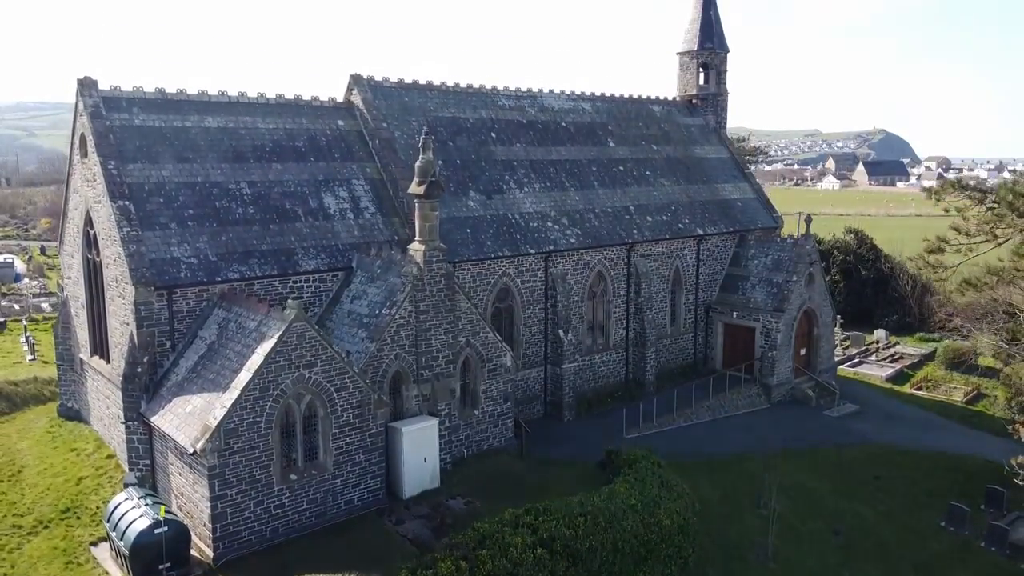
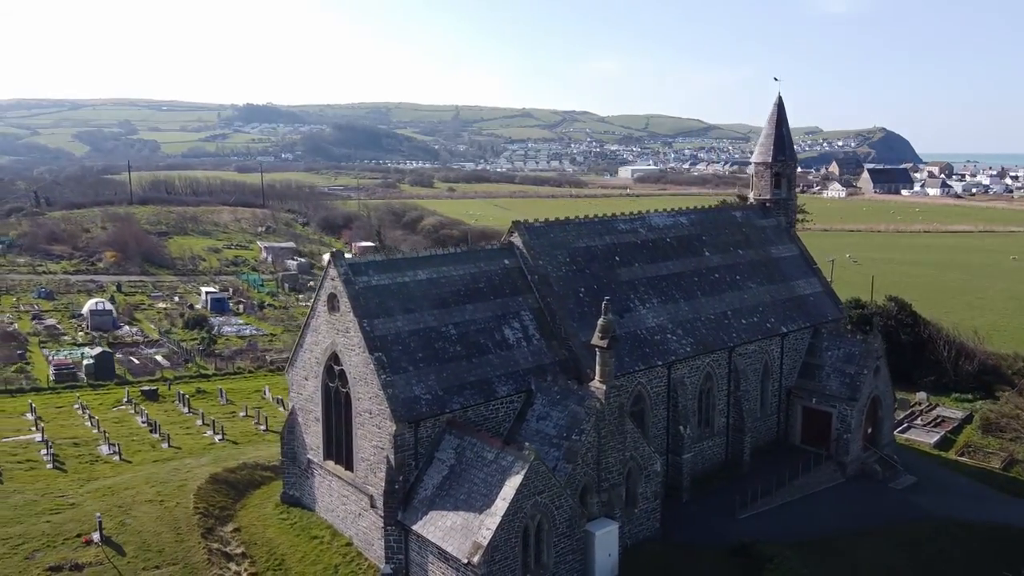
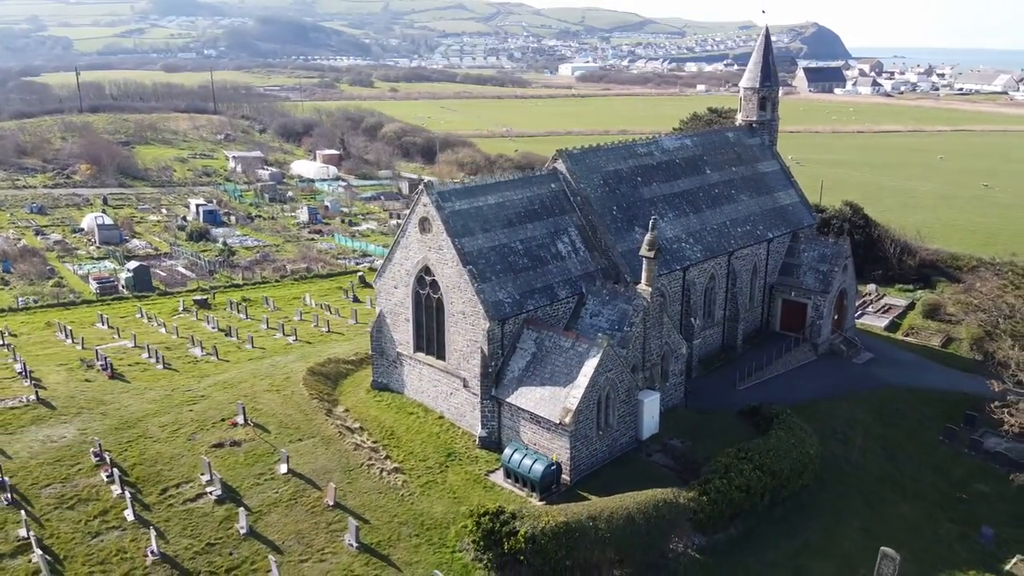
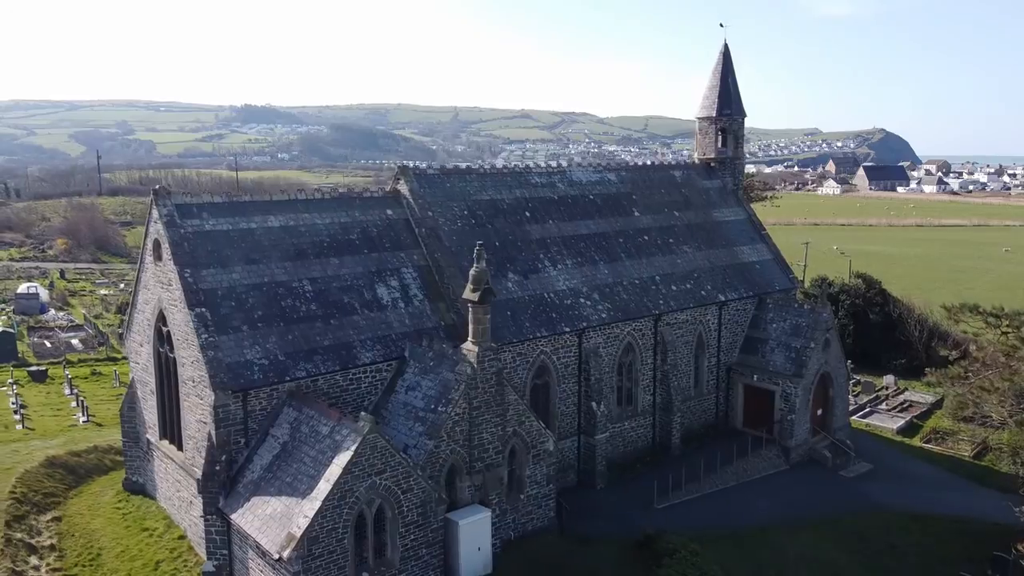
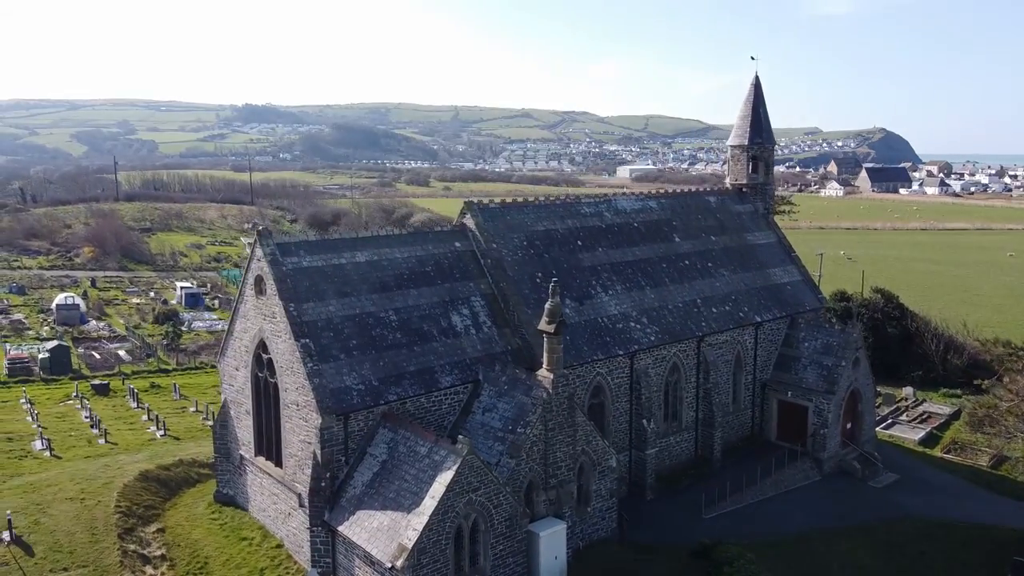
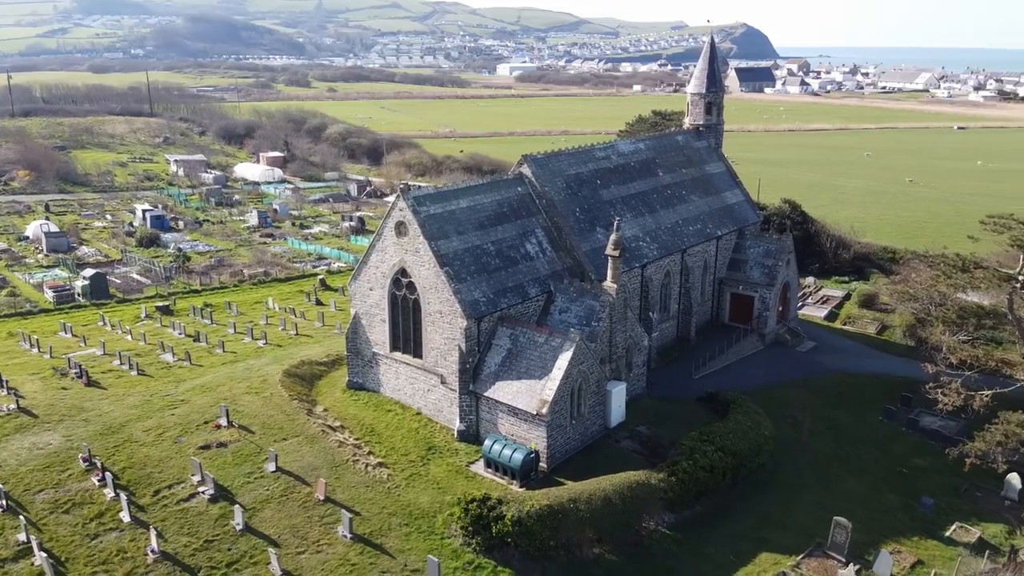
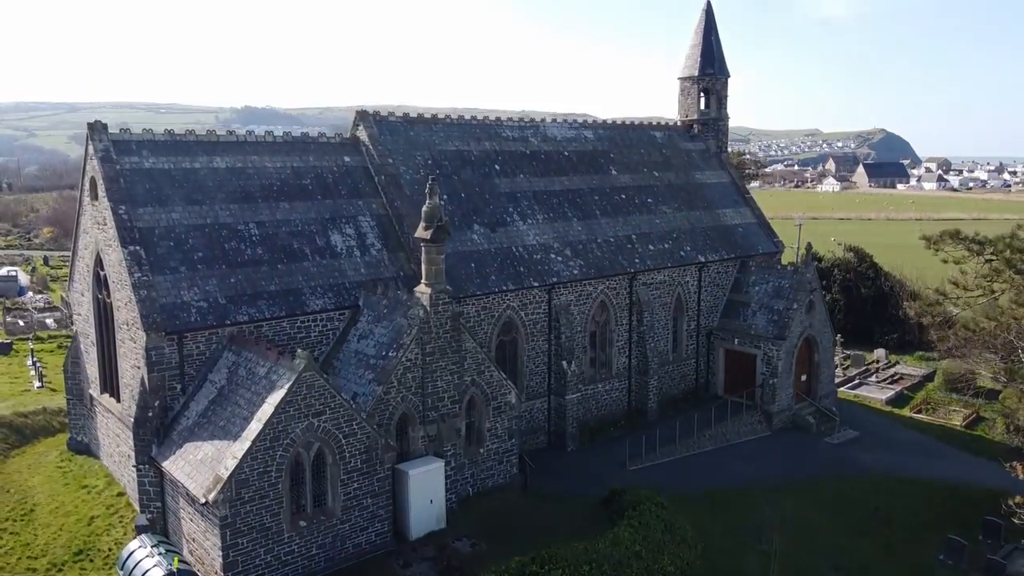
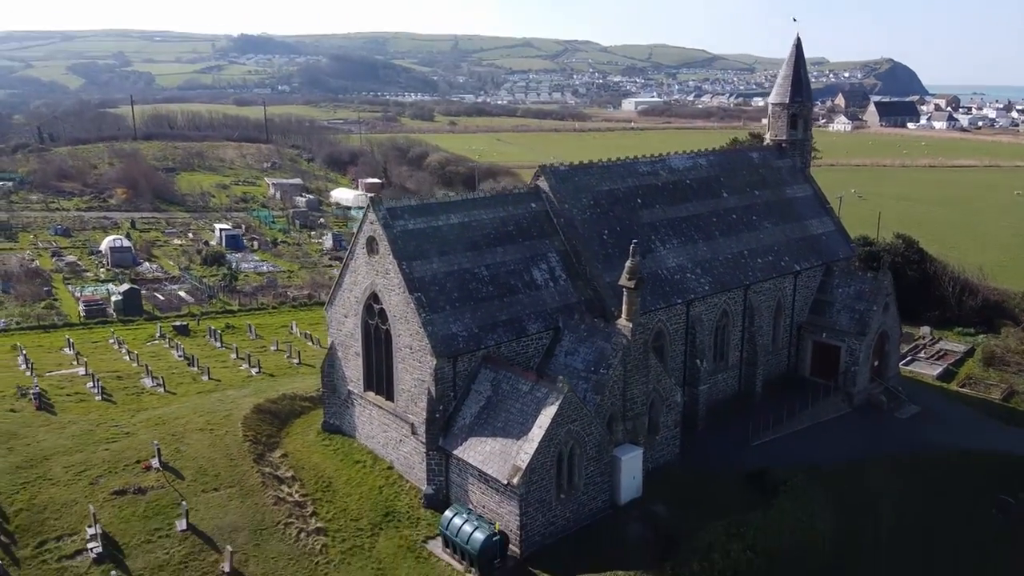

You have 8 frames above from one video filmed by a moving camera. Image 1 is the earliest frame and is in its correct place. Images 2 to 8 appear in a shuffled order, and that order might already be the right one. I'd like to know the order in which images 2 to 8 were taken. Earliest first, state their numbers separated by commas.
7, 4, 5, 2, 8, 3, 6
